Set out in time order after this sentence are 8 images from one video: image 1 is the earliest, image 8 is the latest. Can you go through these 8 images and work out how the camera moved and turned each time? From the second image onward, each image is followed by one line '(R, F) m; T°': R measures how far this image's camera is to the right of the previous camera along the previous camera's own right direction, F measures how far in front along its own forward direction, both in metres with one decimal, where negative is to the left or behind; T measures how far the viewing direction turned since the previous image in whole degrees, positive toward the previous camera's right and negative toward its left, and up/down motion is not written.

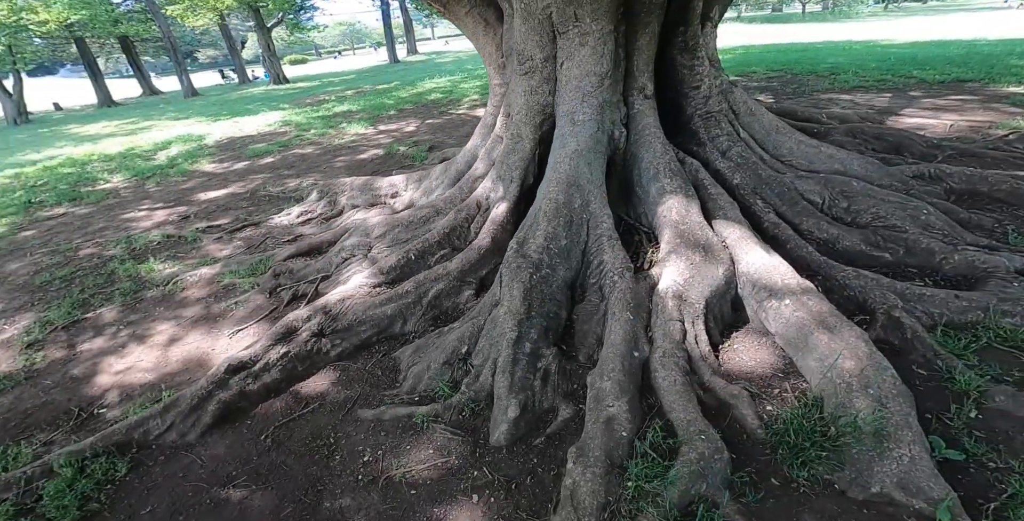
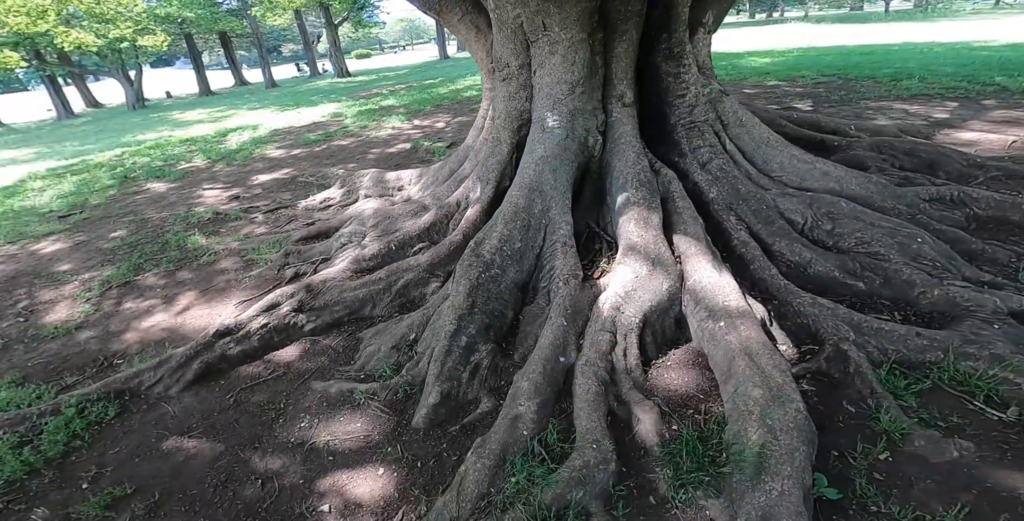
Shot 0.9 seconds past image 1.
(+1.0, -0.1) m; -9°
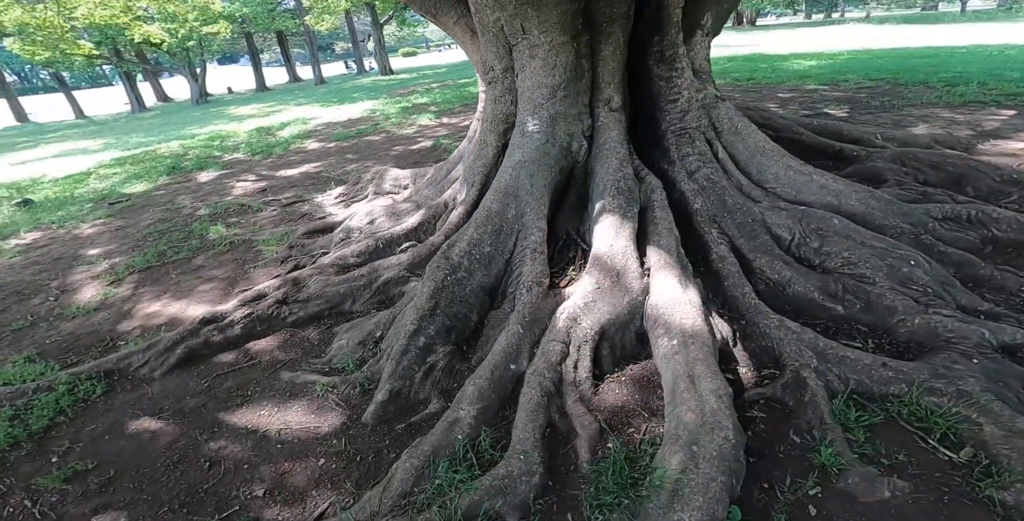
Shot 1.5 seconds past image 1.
(+0.7, 0.0) m; -6°
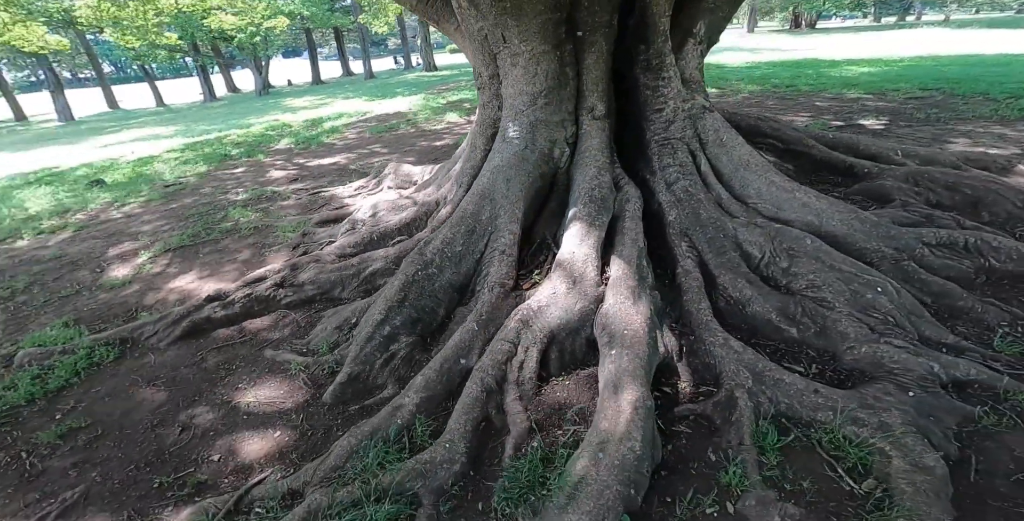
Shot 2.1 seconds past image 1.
(+0.7, -0.1) m; -6°
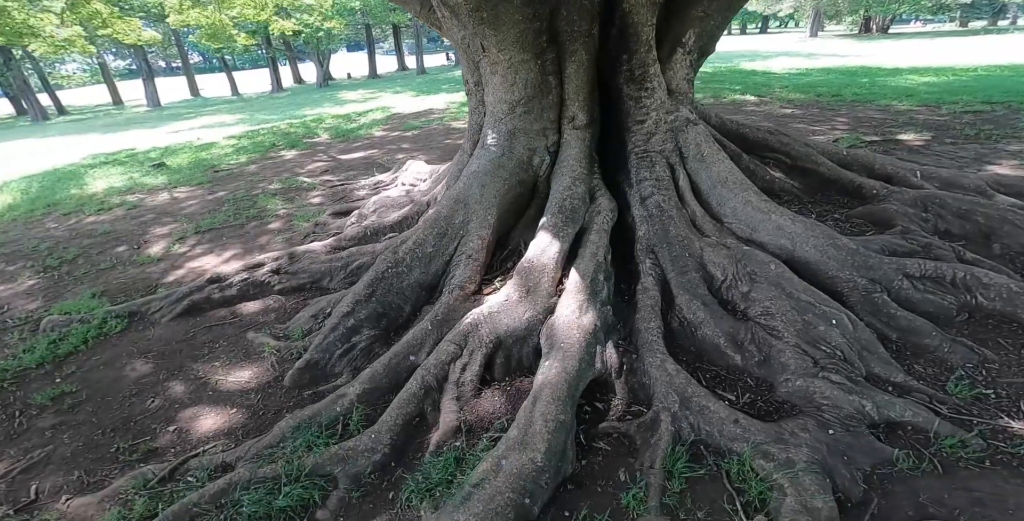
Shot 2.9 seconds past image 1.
(+0.8, 0.0) m; -6°
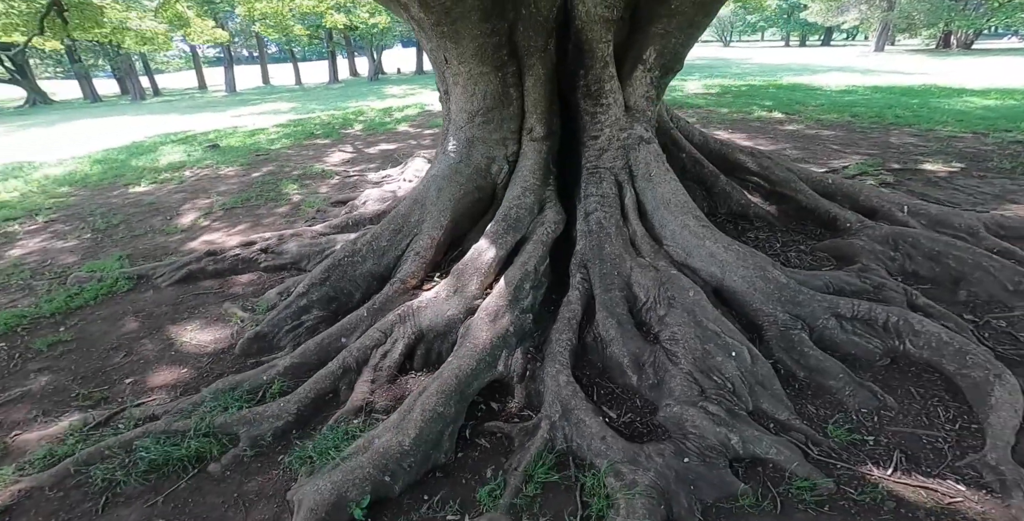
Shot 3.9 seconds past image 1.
(+1.0, -0.1) m; -6°
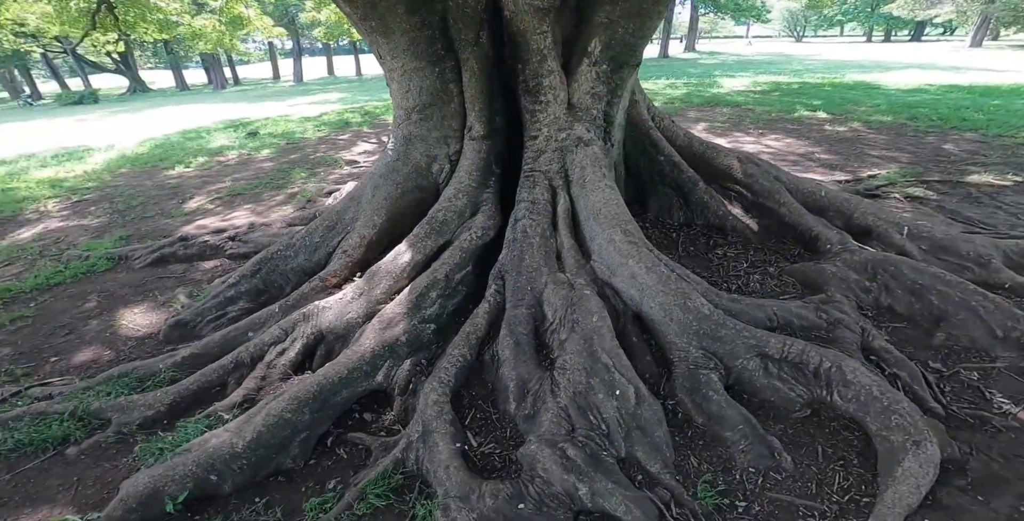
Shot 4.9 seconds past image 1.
(+1.2, +0.3) m; -8°
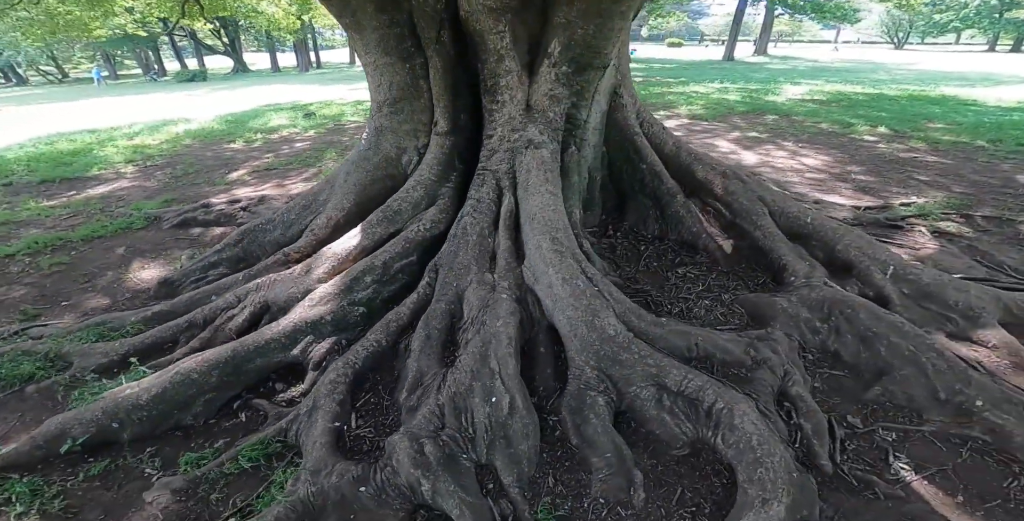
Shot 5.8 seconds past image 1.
(+1.0, +0.1) m; -9°
